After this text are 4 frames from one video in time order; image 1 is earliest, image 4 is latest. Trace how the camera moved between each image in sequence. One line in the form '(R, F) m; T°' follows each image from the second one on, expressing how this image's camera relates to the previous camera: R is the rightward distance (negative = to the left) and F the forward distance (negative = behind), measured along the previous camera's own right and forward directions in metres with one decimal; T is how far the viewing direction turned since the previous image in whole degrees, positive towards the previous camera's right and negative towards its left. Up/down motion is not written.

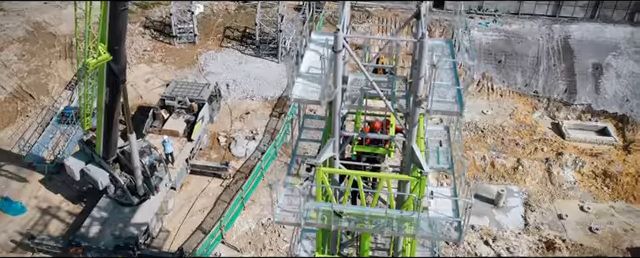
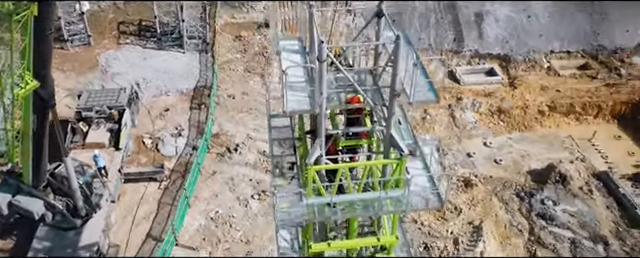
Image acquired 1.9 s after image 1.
(-2.0, -0.5) m; +12°
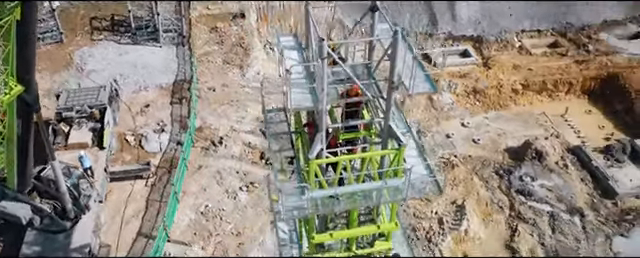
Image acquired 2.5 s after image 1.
(-0.6, -0.2) m; +3°
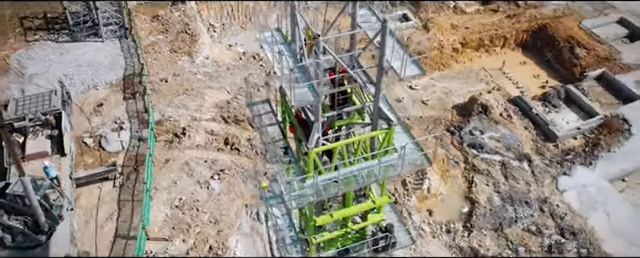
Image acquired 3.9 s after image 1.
(-1.4, -0.4) m; +7°
